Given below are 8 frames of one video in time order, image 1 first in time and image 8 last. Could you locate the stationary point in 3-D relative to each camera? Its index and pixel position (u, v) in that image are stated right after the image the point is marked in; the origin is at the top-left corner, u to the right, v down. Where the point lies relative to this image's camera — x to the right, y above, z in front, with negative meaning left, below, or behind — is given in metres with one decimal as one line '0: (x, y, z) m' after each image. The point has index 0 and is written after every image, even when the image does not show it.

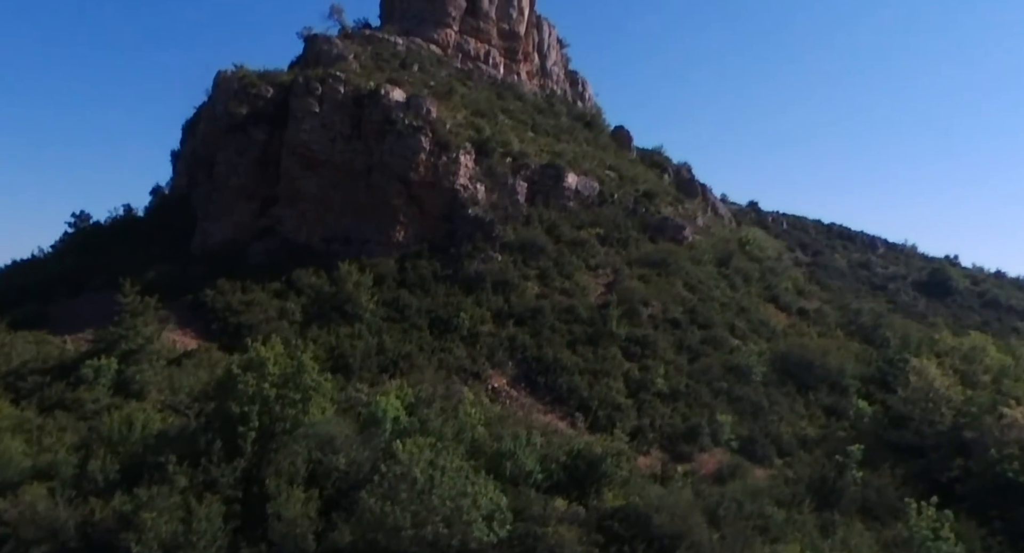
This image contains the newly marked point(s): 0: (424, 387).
0: (-1.8, -2.3, +18.1) m
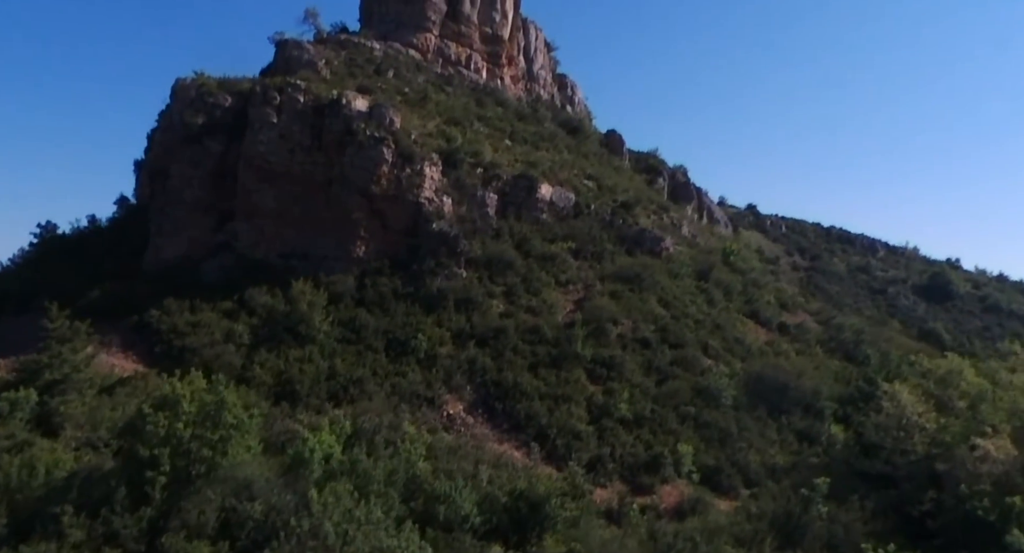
0: (-2.8, -2.8, +17.2) m
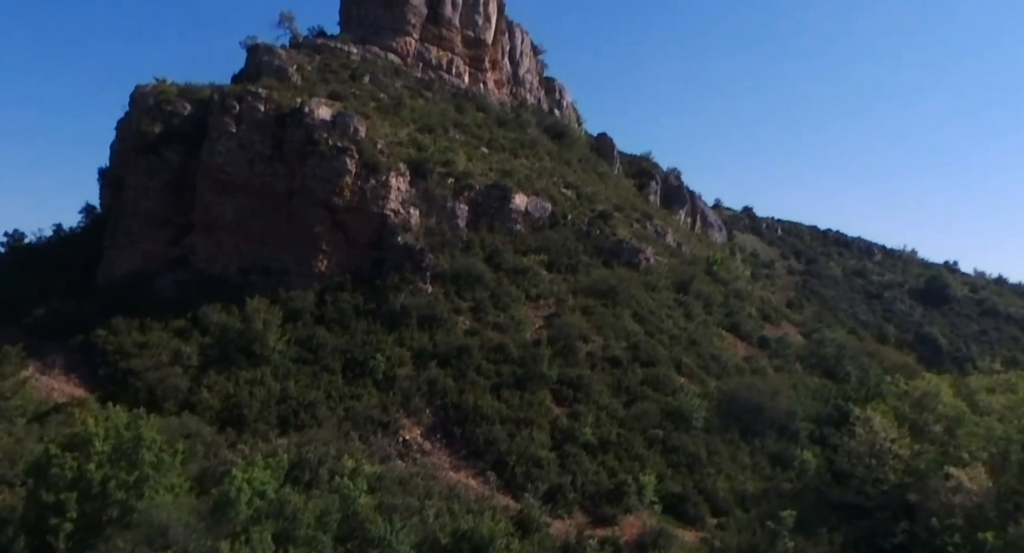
0: (-3.7, -3.3, +16.4) m
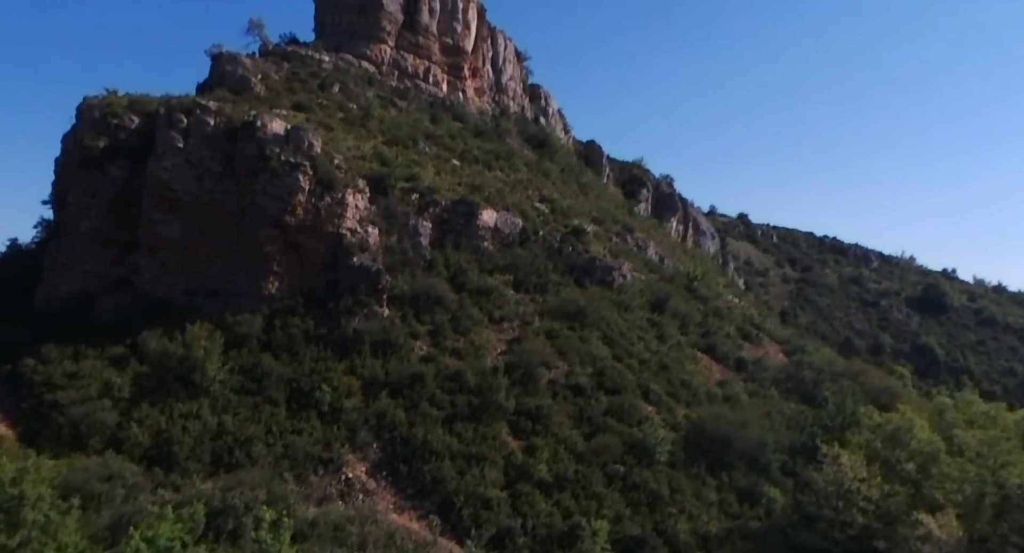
0: (-4.8, -3.8, +15.3) m
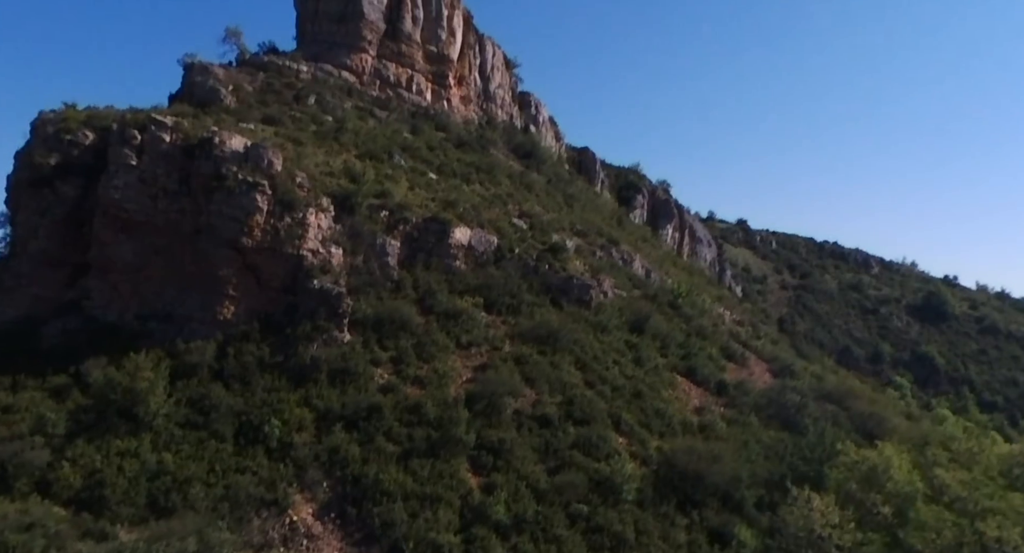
0: (-5.7, -4.4, +14.4) m
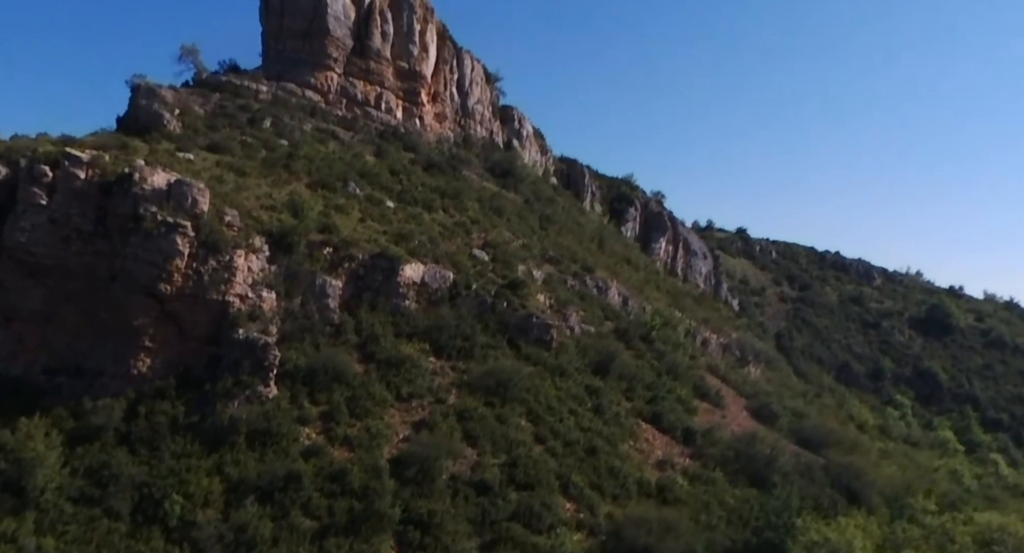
0: (-7.1, -5.6, +12.8) m
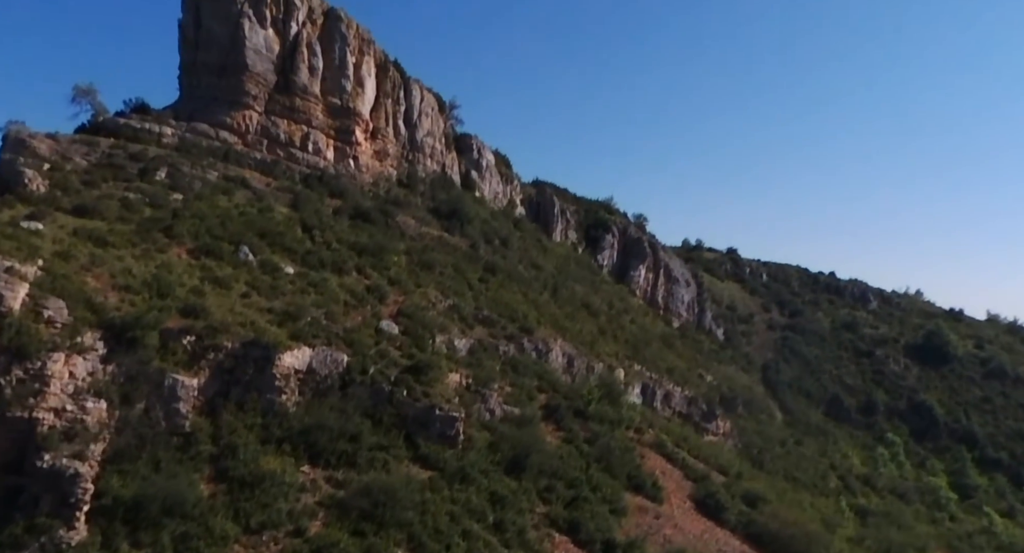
0: (-9.9, -7.8, +9.4) m
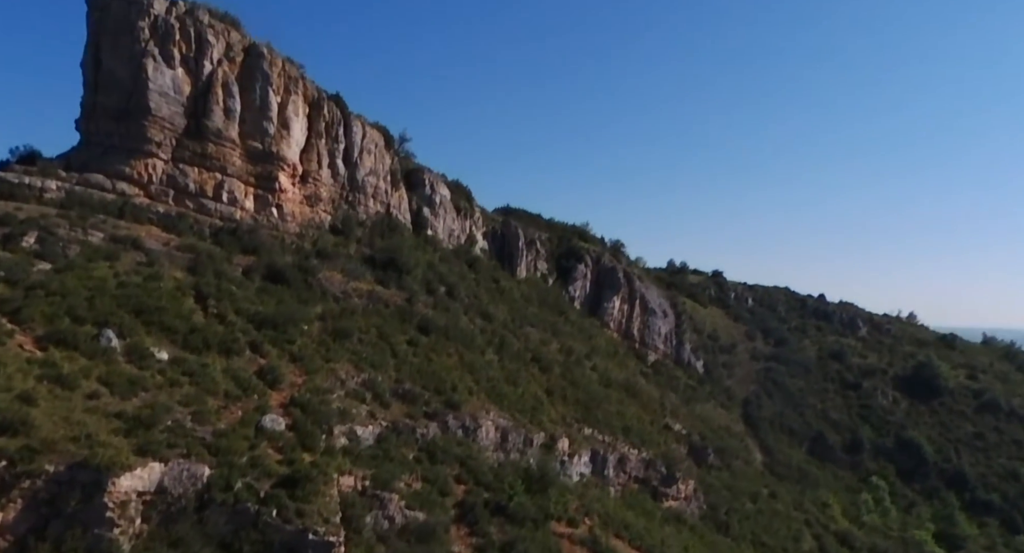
0: (-12.5, -10.0, +6.2) m
